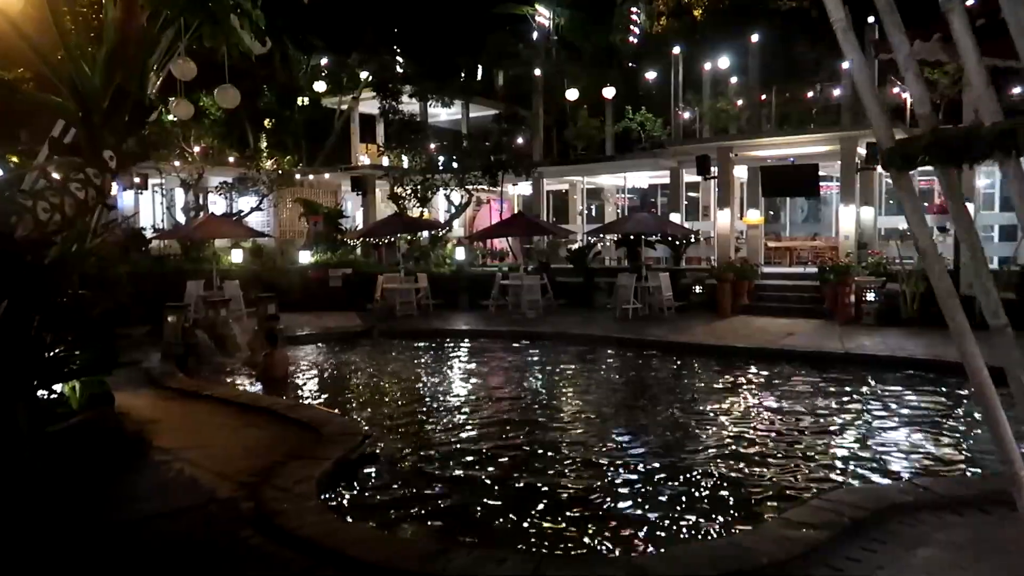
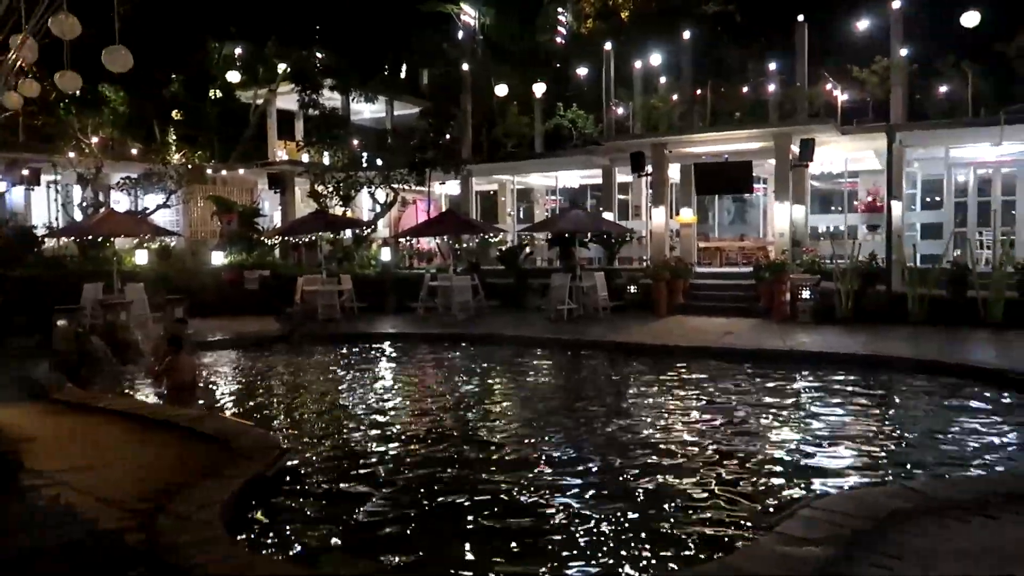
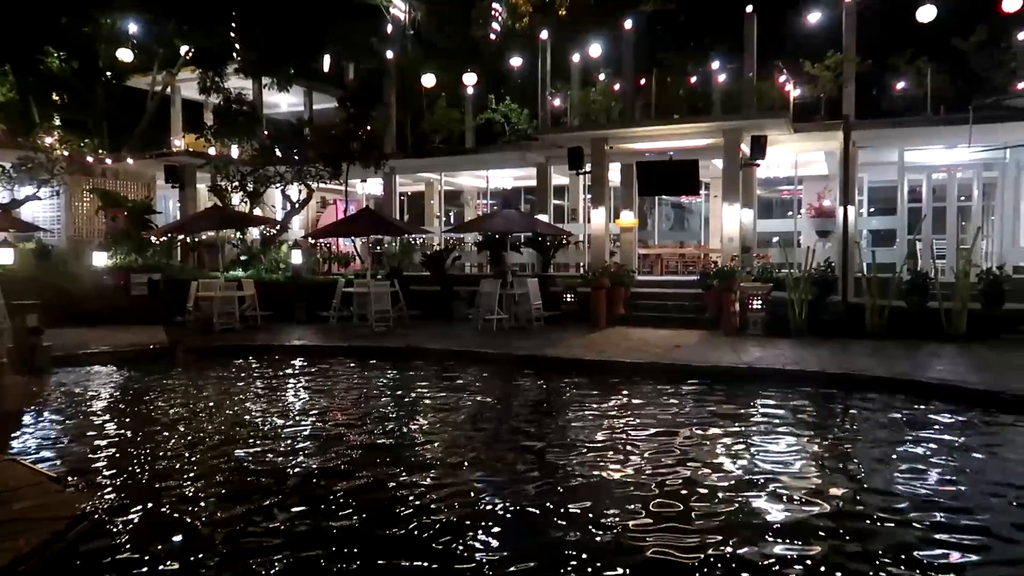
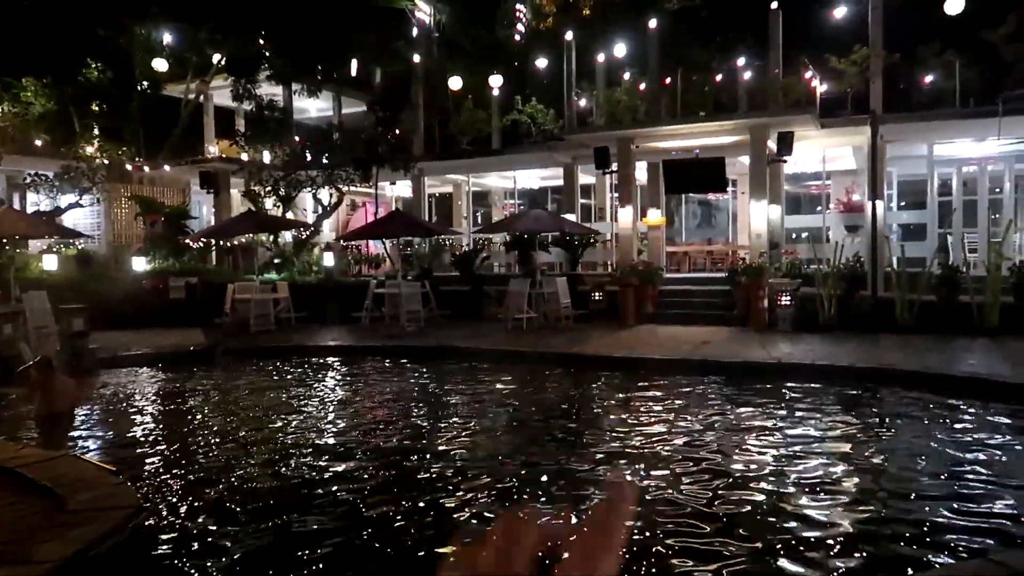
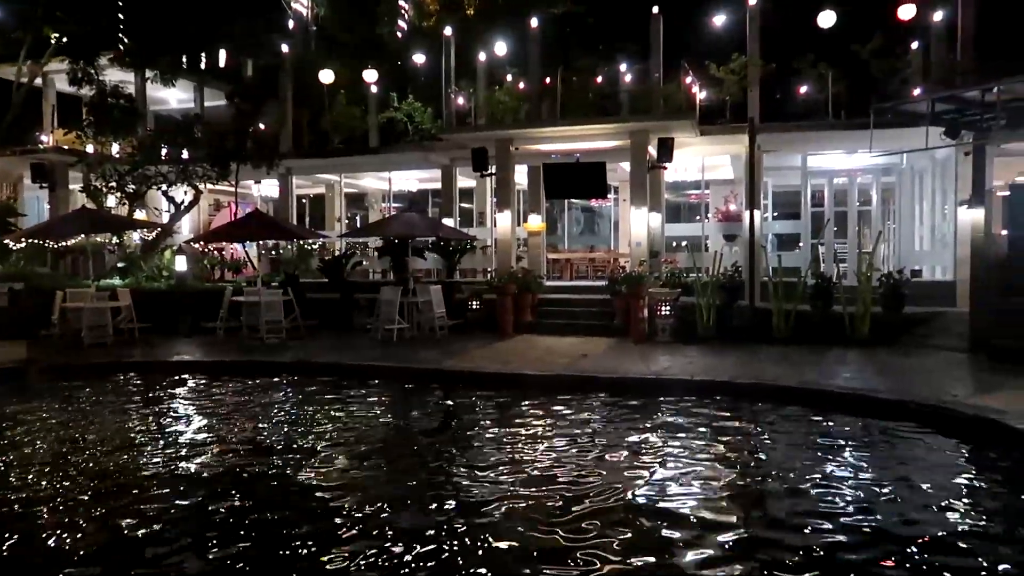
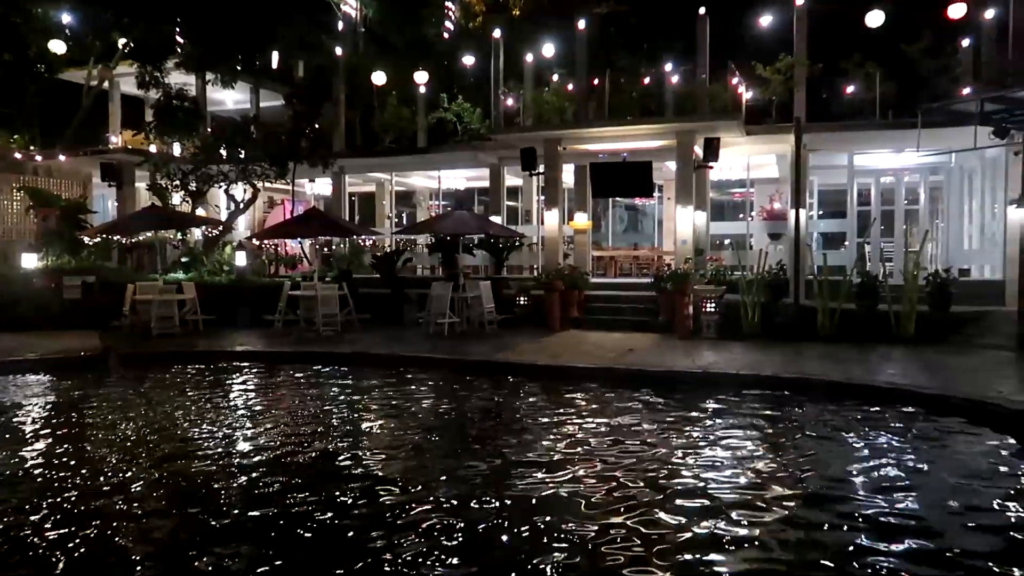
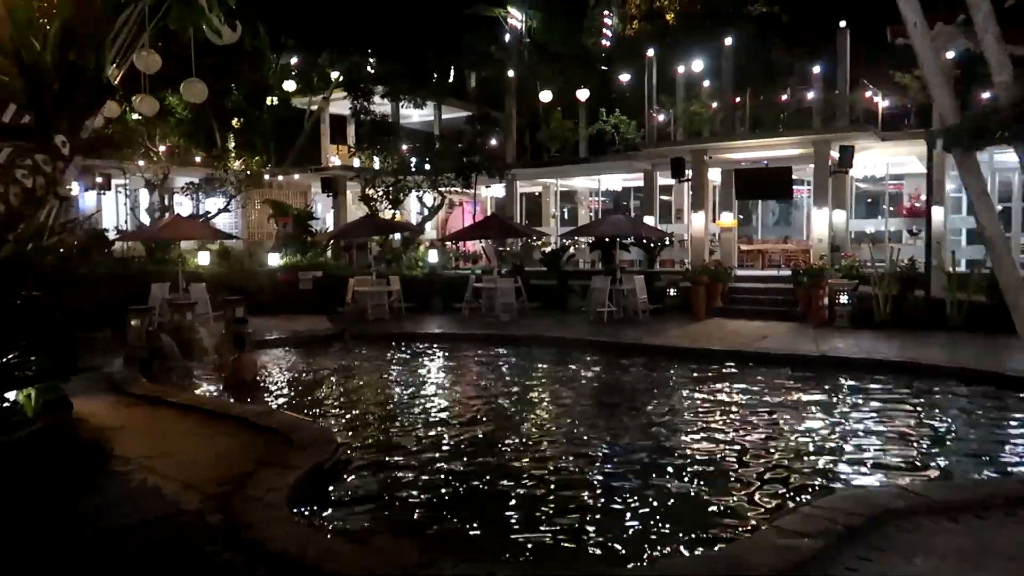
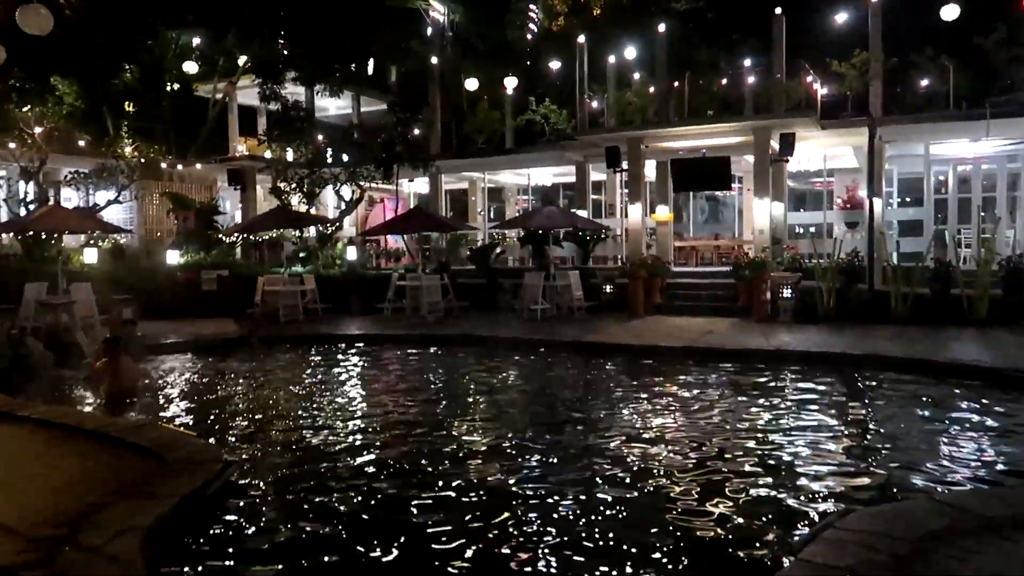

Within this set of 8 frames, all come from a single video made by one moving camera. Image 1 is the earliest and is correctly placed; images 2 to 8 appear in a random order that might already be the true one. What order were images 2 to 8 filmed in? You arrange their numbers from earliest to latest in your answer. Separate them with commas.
7, 2, 8, 4, 3, 6, 5
